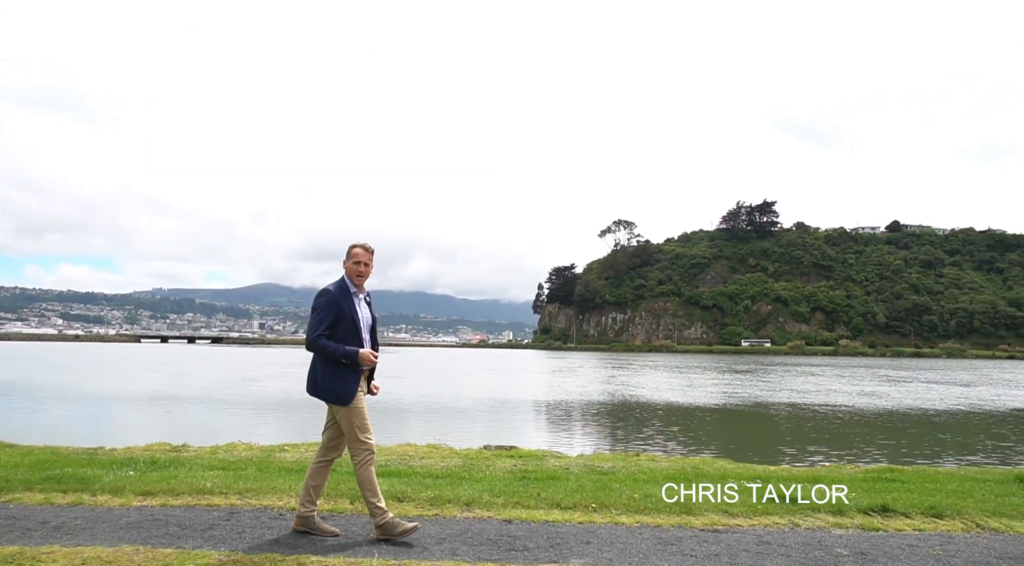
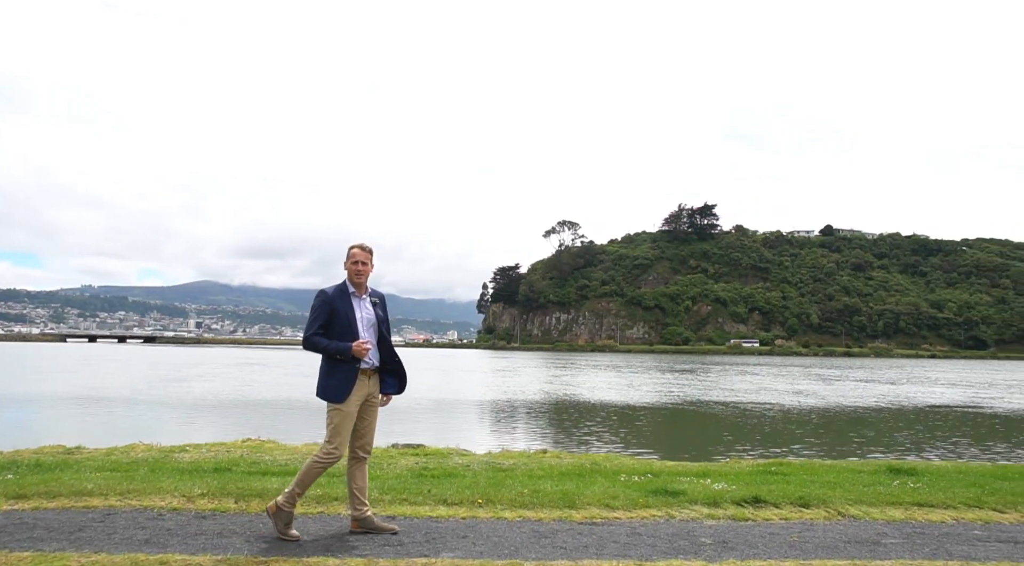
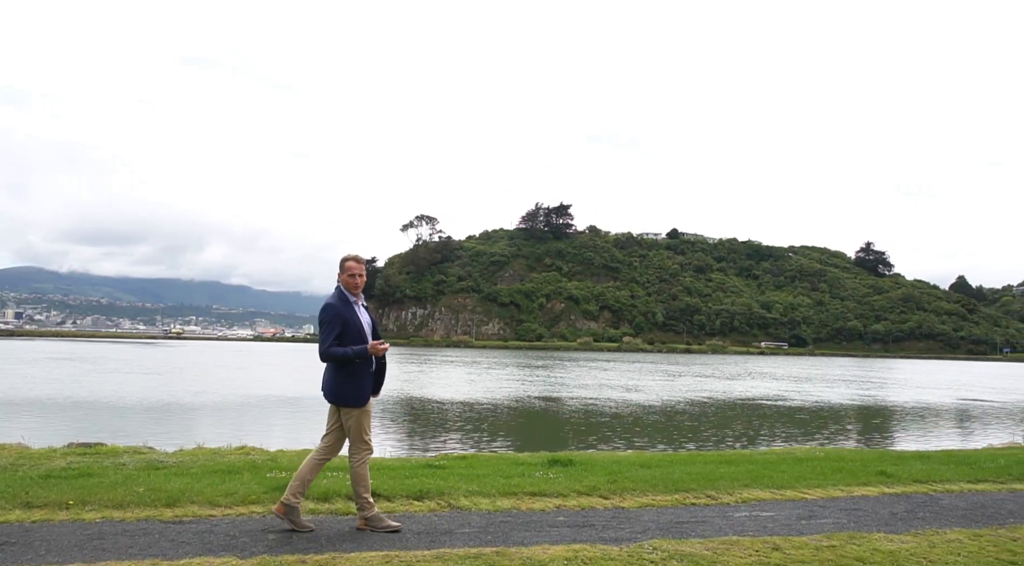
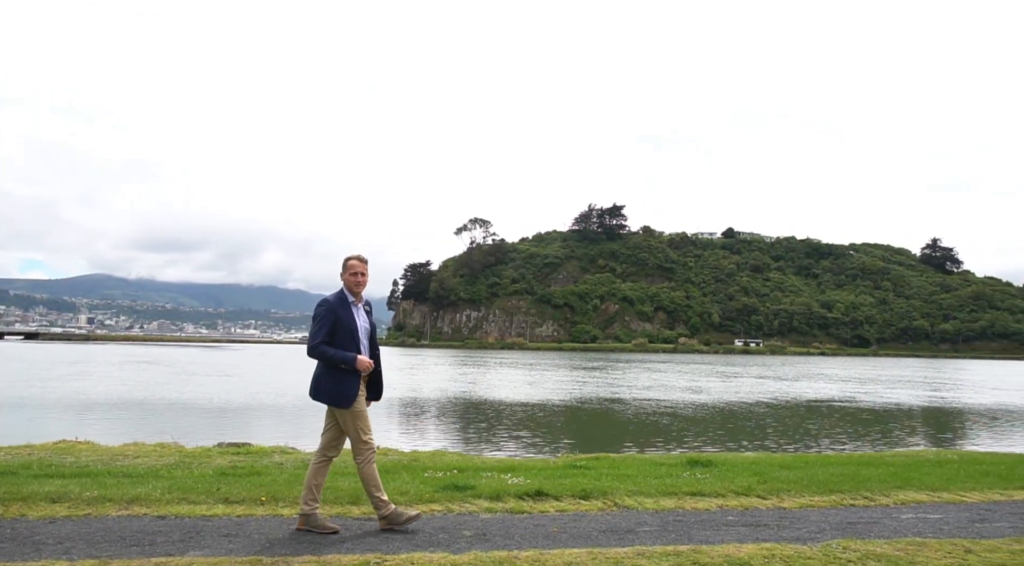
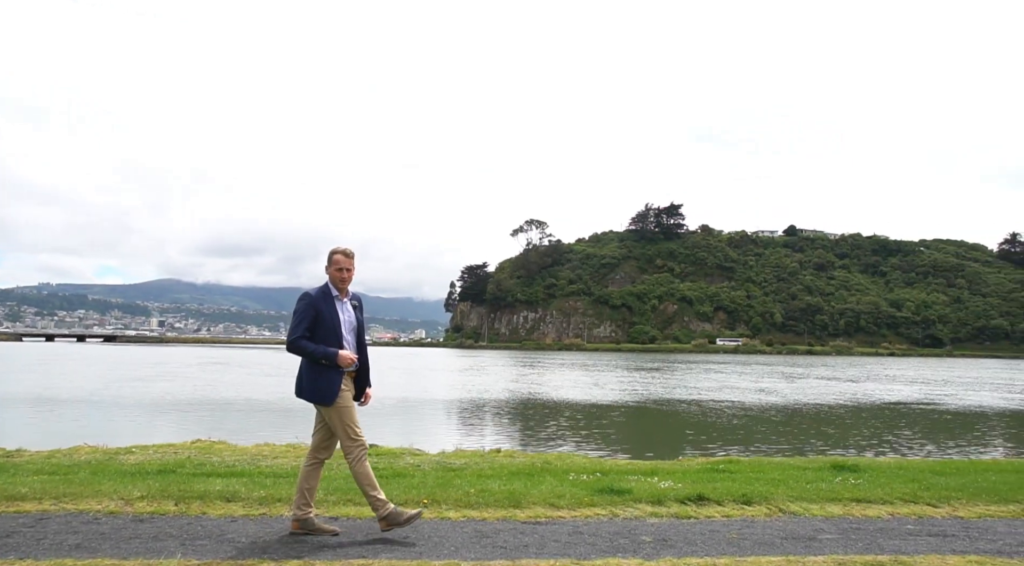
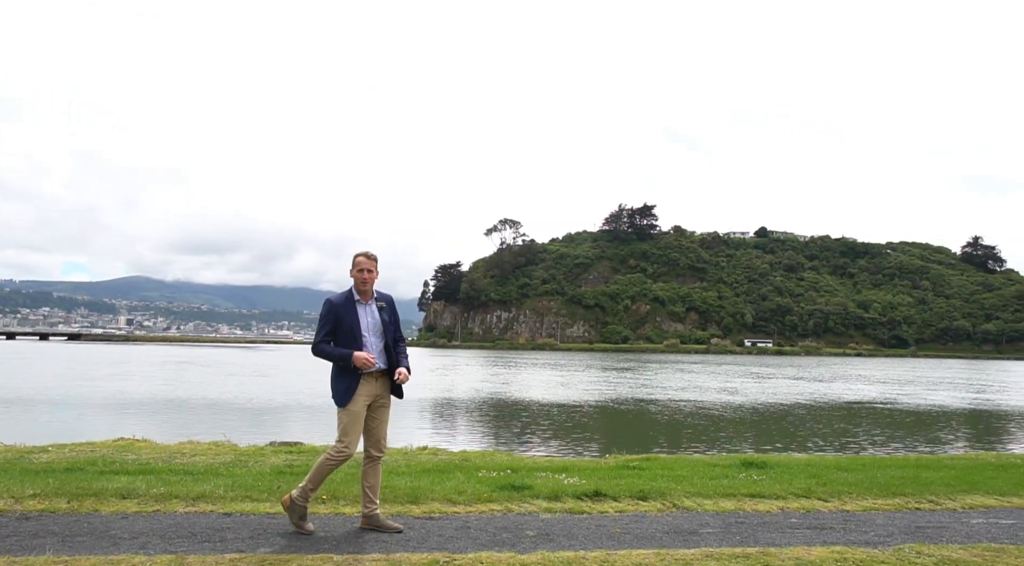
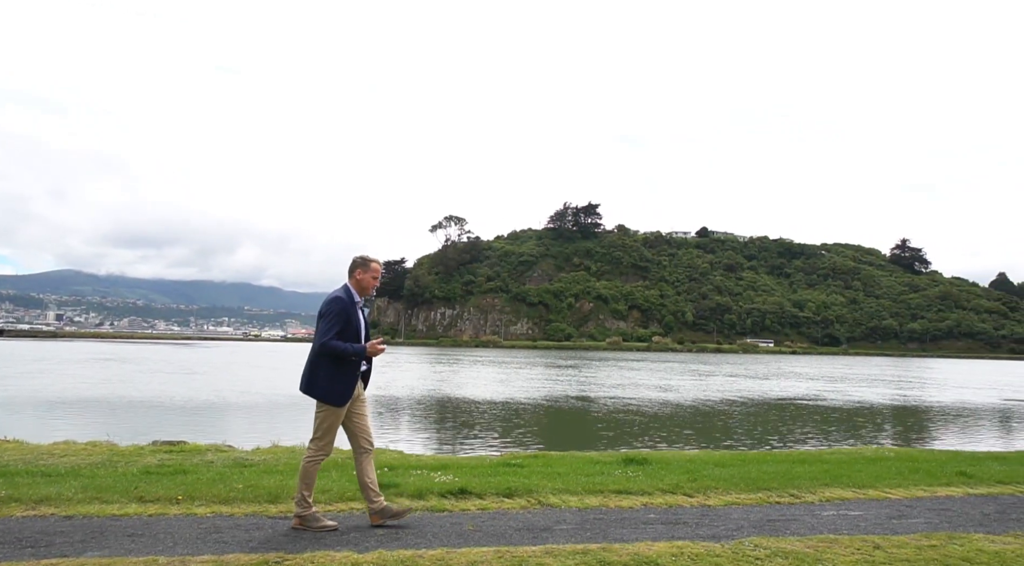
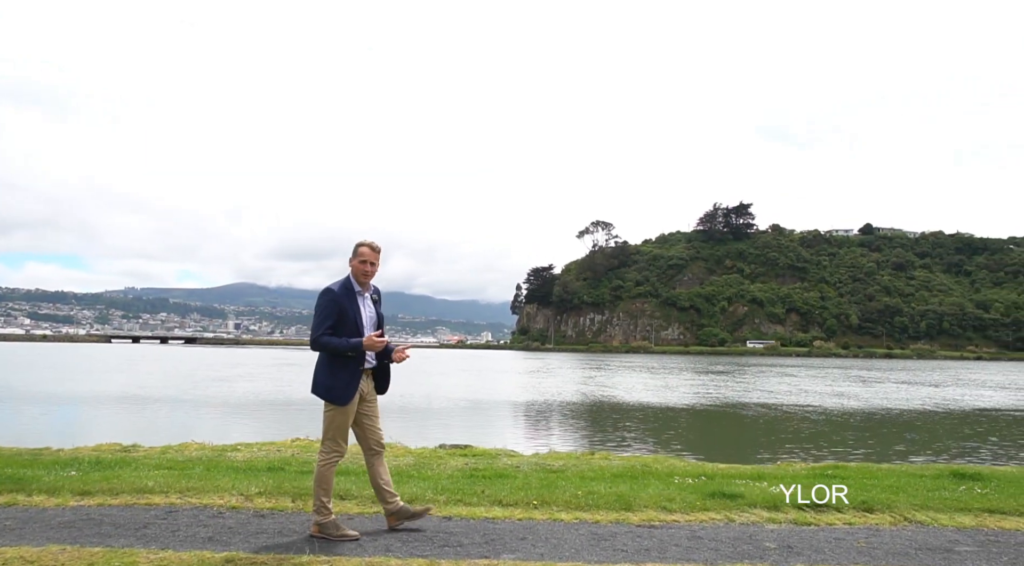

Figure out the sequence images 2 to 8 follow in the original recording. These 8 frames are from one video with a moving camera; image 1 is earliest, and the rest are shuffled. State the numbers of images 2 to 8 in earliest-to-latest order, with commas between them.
8, 2, 5, 6, 4, 7, 3
